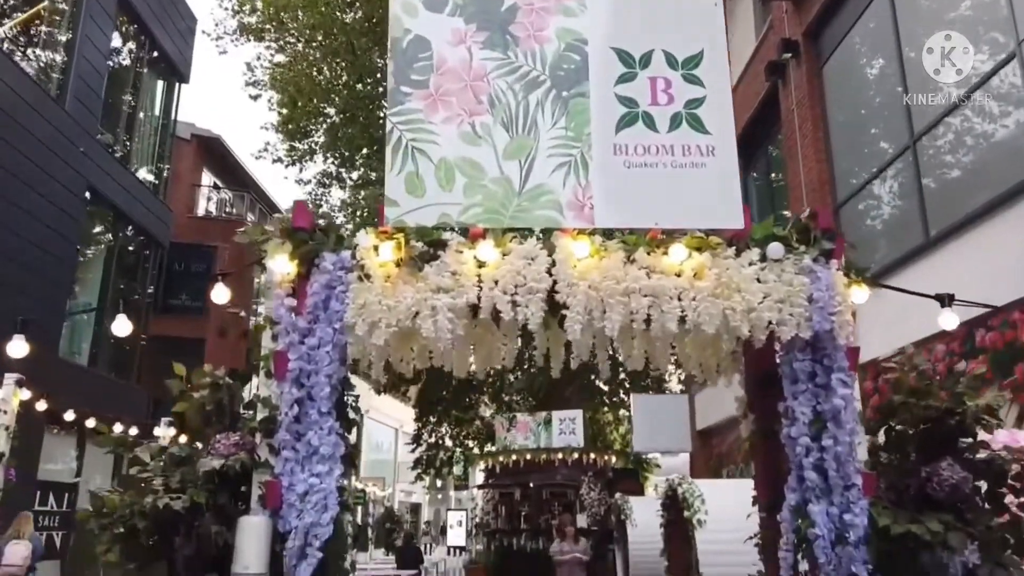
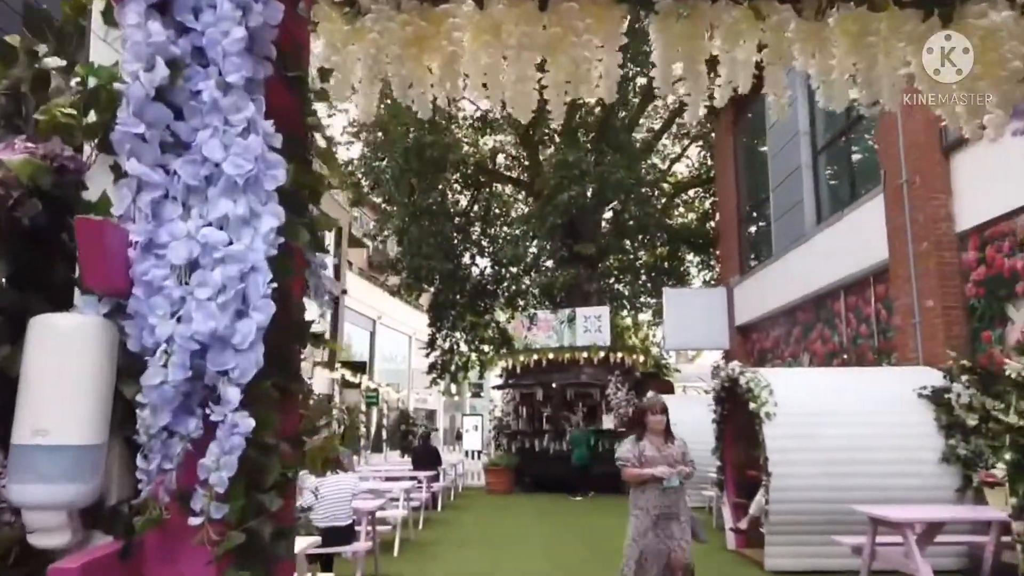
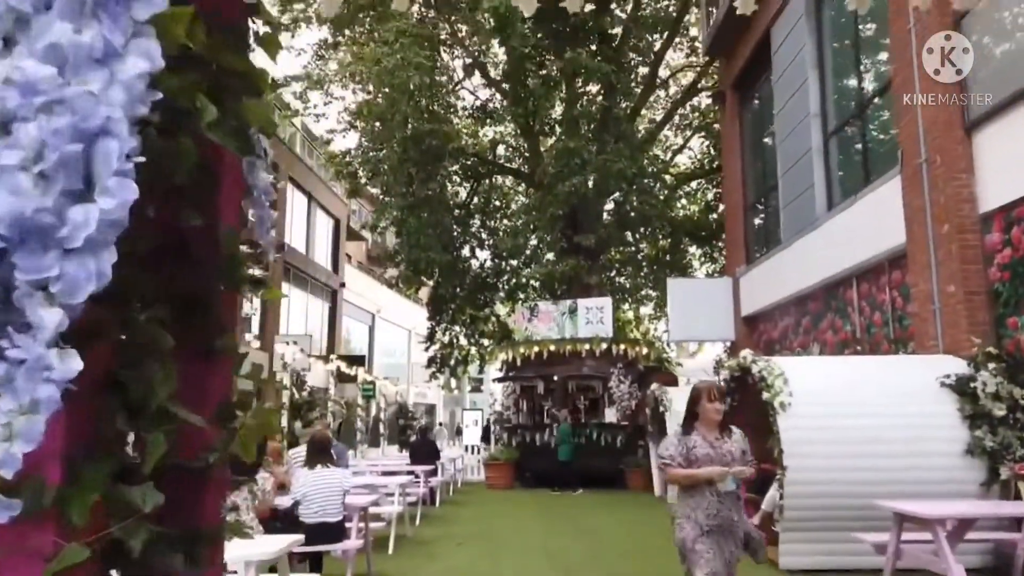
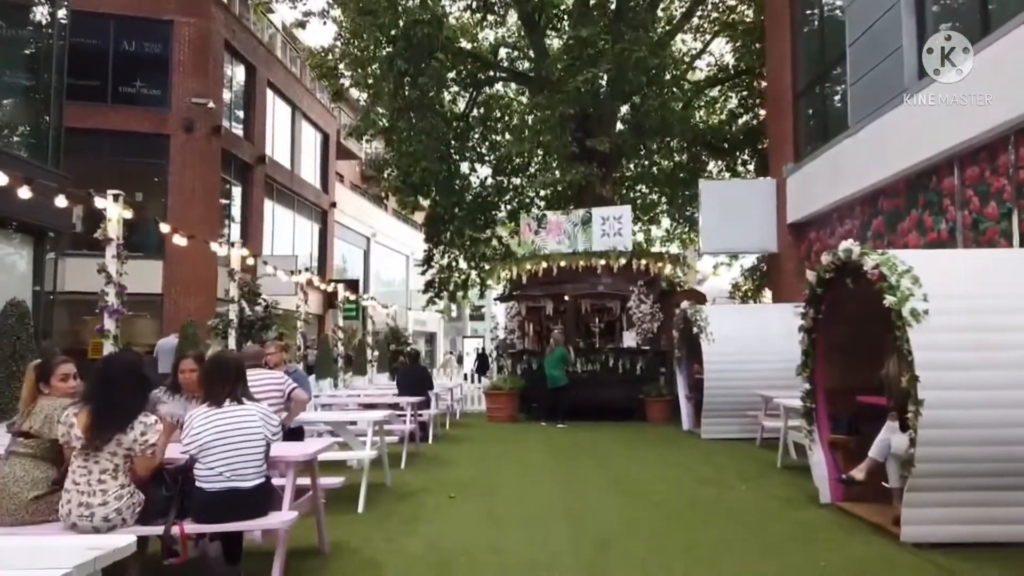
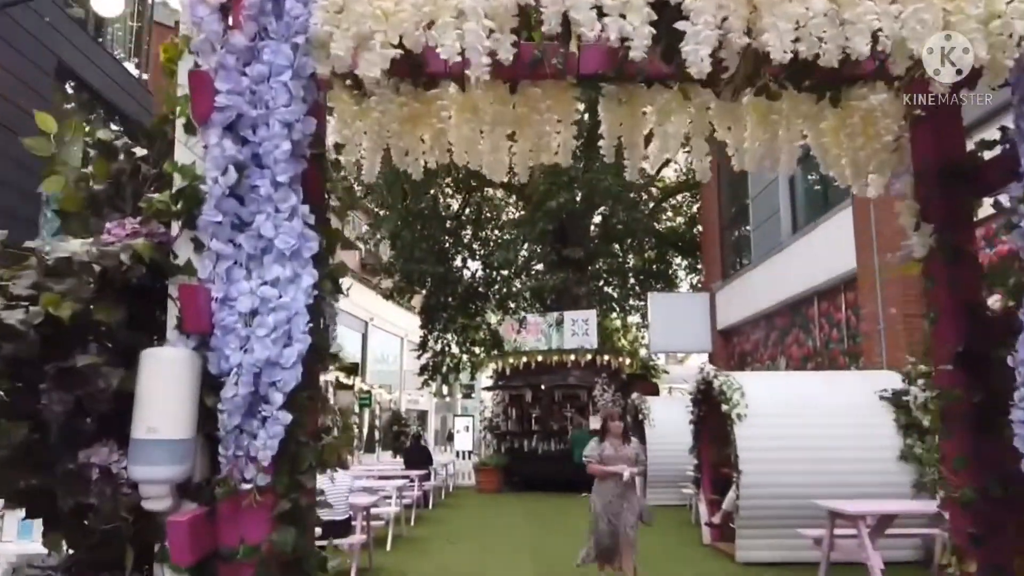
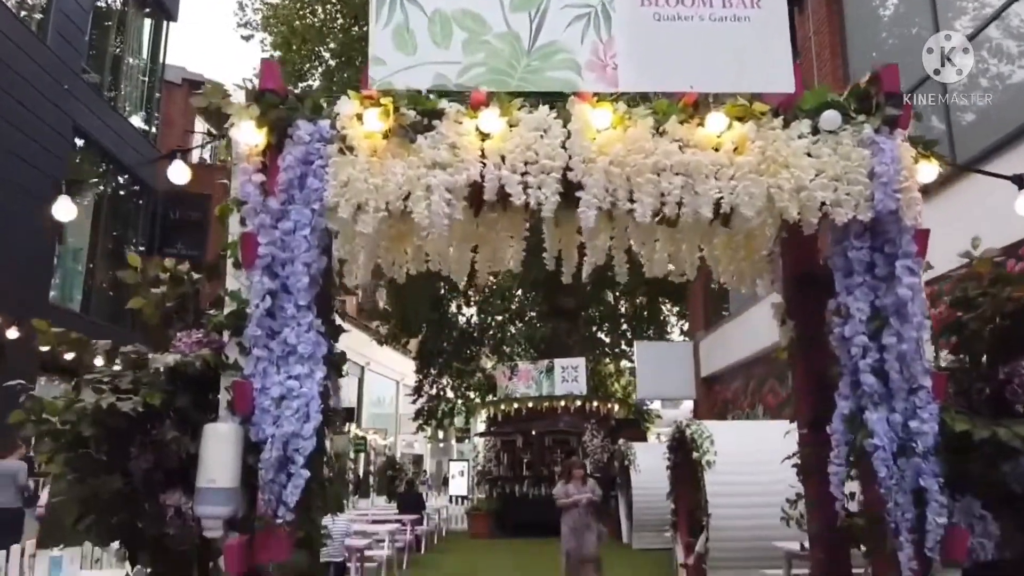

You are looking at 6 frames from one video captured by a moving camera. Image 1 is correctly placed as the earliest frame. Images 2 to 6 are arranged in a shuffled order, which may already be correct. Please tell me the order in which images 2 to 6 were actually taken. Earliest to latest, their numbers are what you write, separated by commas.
6, 5, 2, 3, 4
